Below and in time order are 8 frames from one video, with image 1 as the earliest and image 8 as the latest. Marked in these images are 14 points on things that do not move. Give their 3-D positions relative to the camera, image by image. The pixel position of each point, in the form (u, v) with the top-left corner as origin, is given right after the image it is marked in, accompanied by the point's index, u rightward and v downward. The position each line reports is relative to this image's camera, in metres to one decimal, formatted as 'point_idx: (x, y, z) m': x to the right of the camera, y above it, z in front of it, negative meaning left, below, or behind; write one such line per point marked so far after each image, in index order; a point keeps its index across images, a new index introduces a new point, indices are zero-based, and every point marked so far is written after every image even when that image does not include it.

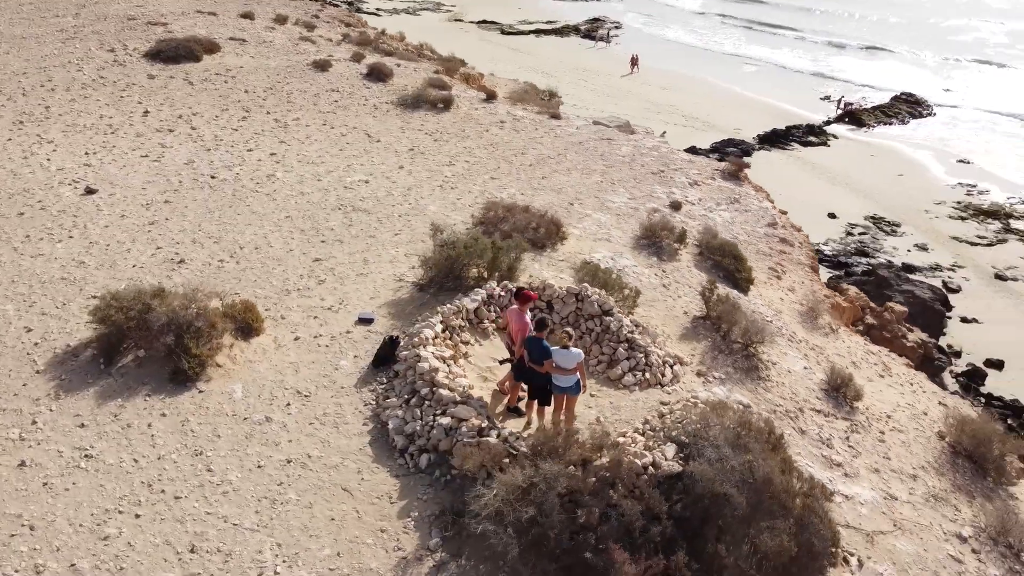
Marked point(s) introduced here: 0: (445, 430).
0: (-0.5, -1.2, +6.6) m
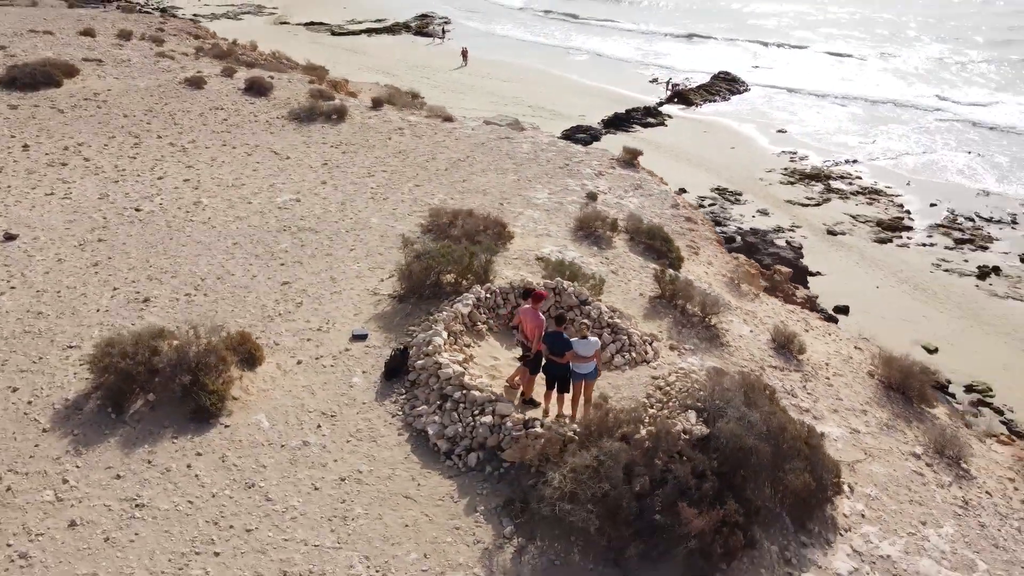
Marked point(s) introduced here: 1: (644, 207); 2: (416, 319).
0: (-0.2, -1.2, +7.0) m
1: (+2.3, +1.4, +14.1) m
2: (-1.1, -0.4, +9.1) m
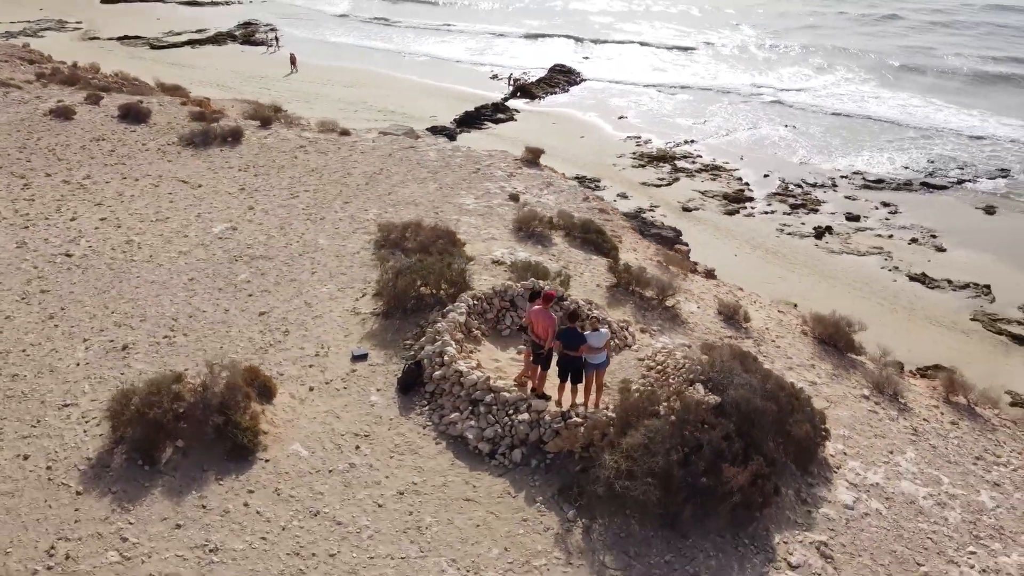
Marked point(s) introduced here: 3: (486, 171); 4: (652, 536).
0: (+0.2, -1.3, +7.5) m
1: (+0.9, +1.6, +14.9) m
2: (-1.2, -0.5, +9.3) m
3: (-0.5, +2.3, +15.8) m
4: (+1.2, -2.1, +6.8) m
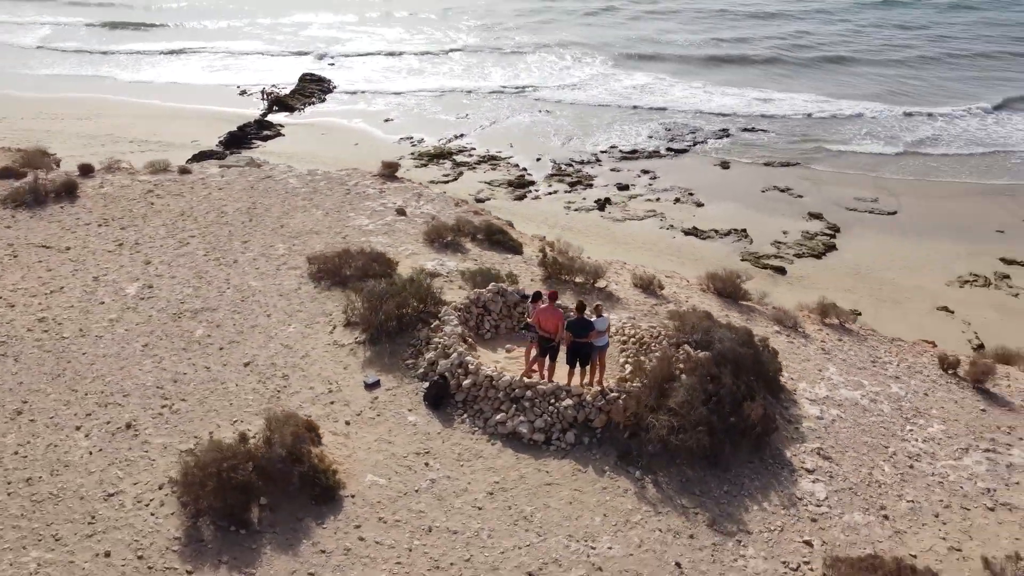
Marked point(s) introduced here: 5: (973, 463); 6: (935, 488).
0: (+0.7, -1.3, +8.5) m
1: (-1.3, +1.5, +15.7) m
2: (-1.3, -0.8, +9.8) m
3: (-3.1, +1.9, +16.1) m
4: (+2.0, -1.9, +8.1) m
5: (+5.1, -1.9, +8.9) m
6: (+4.4, -2.1, +8.4) m
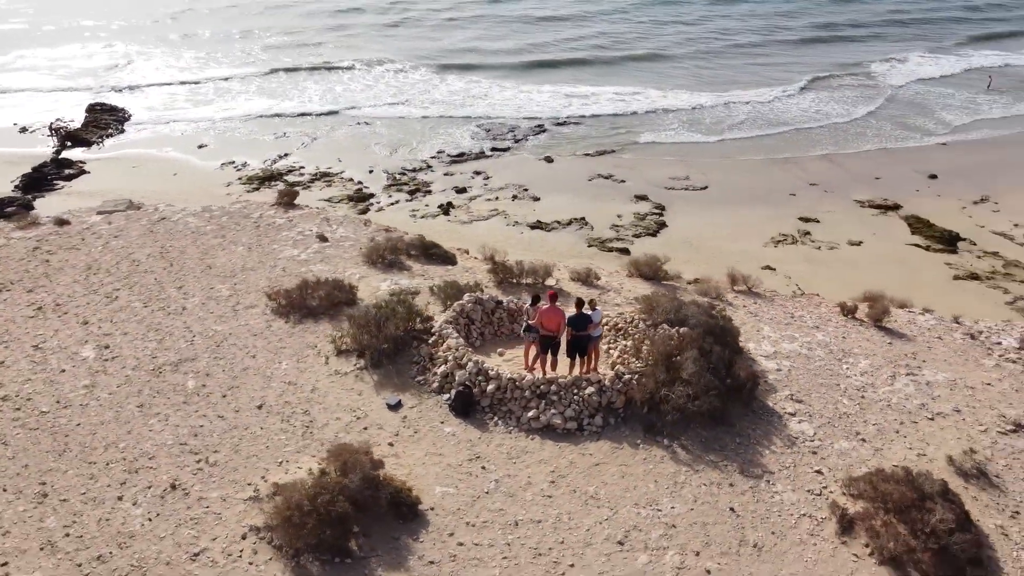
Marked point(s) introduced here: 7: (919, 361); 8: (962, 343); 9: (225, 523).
0: (+1.0, -1.2, +9.4) m
1: (-3.0, +1.1, +15.9) m
2: (-1.3, -1.1, +10.2) m
3: (-4.8, +1.3, +15.9) m
4: (+2.4, -1.7, +9.4) m
5: (+5.2, -1.3, +10.8) m
6: (+4.8, -1.5, +10.2) m
7: (+5.9, -1.0, +11.6) m
8: (+6.9, -0.8, +12.3) m
9: (-2.7, -2.3, +7.7) m
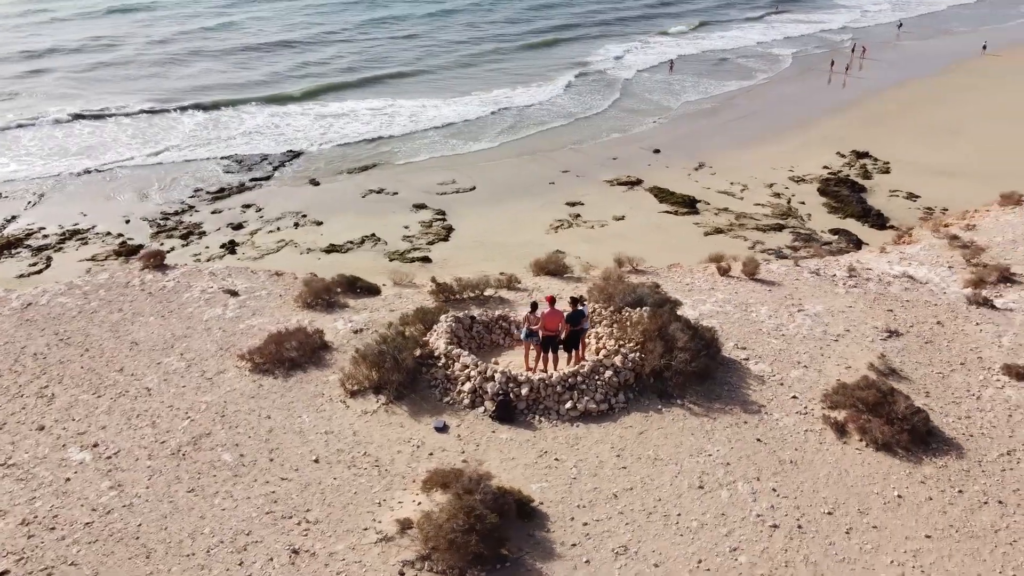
0: (+1.4, -1.2, +10.8) m
1: (-4.9, +0.2, +15.6) m
2: (-1.0, -1.4, +10.8) m
3: (-6.6, 0.0, +14.9) m
4: (+2.8, -1.3, +11.3) m
5: (+4.8, -0.5, +13.5) m
6: (+4.6, -0.8, +12.8) m
7: (+5.1, -0.2, +14.5) m
8: (+5.8, +0.1, +15.5) m
9: (-1.4, -2.8, +8.0) m
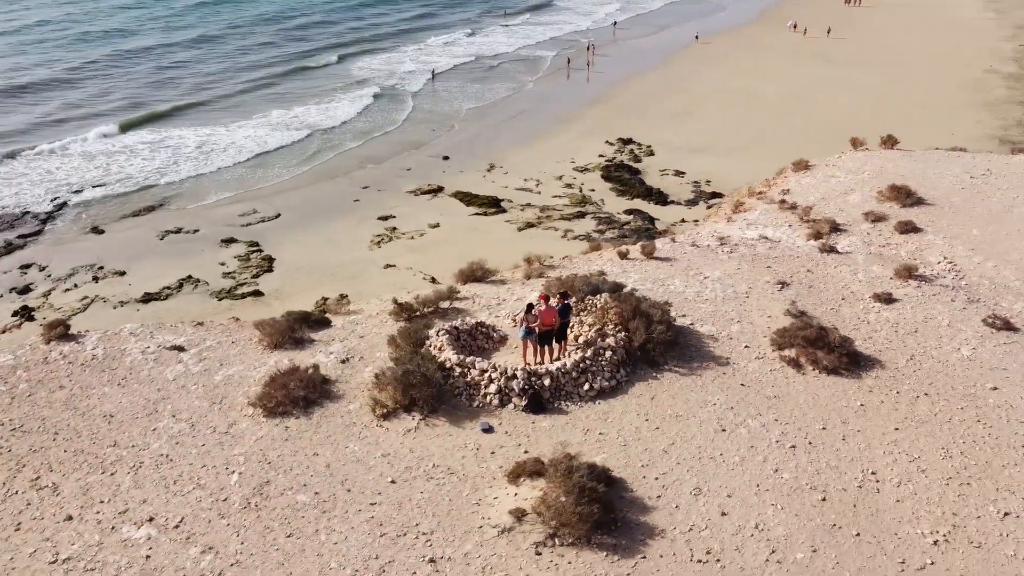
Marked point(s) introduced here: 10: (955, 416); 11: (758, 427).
0: (+1.5, -1.0, +12.3) m
1: (-6.0, -0.8, +15.0) m
2: (-0.7, -1.6, +11.6) m
3: (-7.4, -1.2, +13.9) m
4: (+2.8, -1.0, +13.1) m
5: (+3.9, 0.0, +15.9) m
6: (+4.0, -0.2, +15.2) m
7: (+3.8, +0.4, +16.9) m
8: (+4.1, +0.8, +18.0) m
9: (0.0, -2.9, +8.8) m
10: (+6.3, -1.8, +11.5) m
11: (+3.4, -1.9, +11.2) m
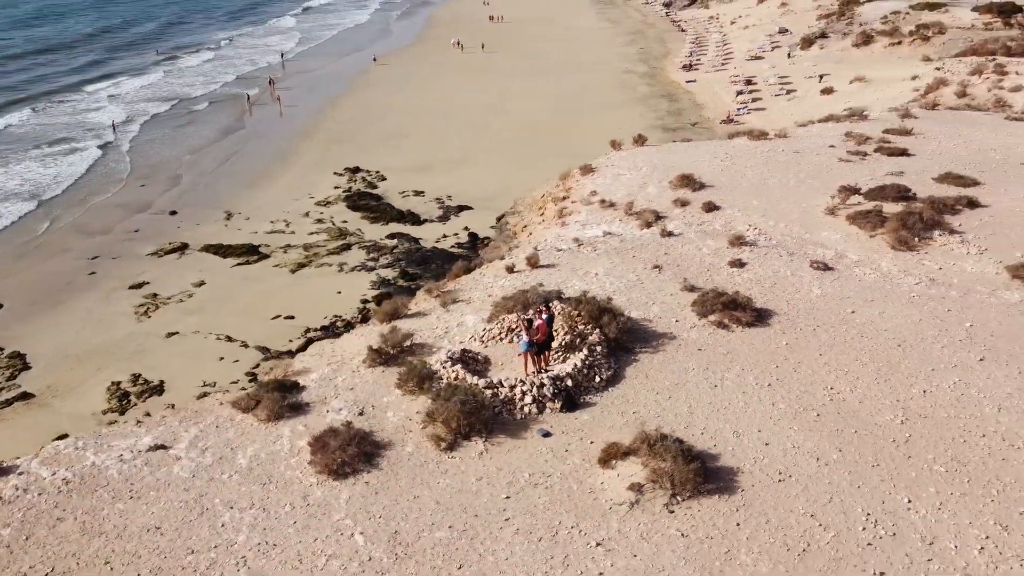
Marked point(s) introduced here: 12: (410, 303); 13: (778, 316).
0: (+1.6, -1.1, +14.2) m
1: (-6.3, -2.4, +13.8) m
2: (0.0, -2.0, +12.7) m
3: (-7.1, -3.0, +12.3) m
4: (+2.4, -0.9, +15.5) m
5: (+2.2, +0.2, +18.5) m
6: (+2.6, 0.0, +17.8) m
7: (+1.7, +0.5, +19.3) m
8: (+1.4, +0.8, +20.5) m
9: (+1.9, -3.0, +10.5) m
10: (+6.3, -0.9, +15.3) m
11: (+3.8, -1.5, +14.0) m
12: (-2.4, -0.3, +18.9) m
13: (+5.4, -0.6, +16.2) m
